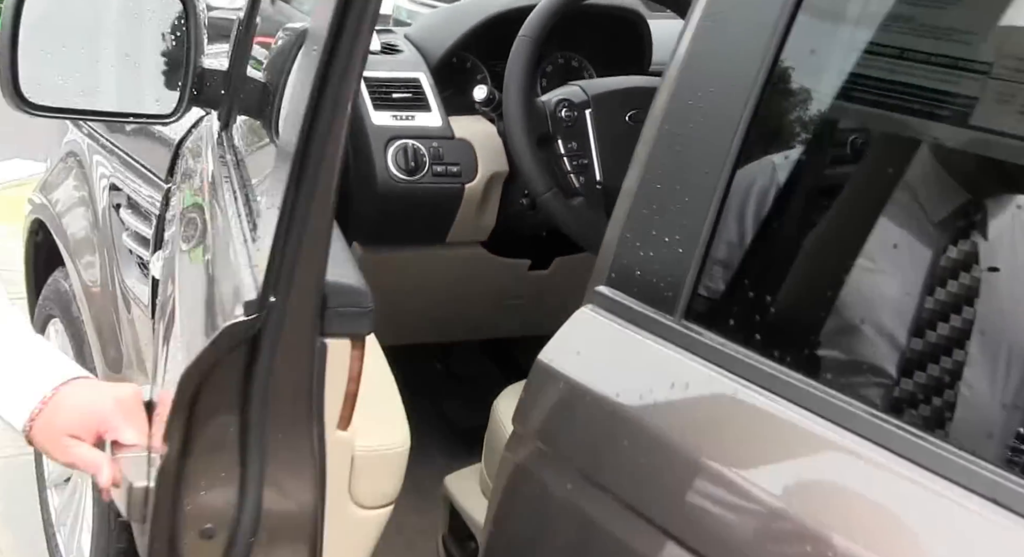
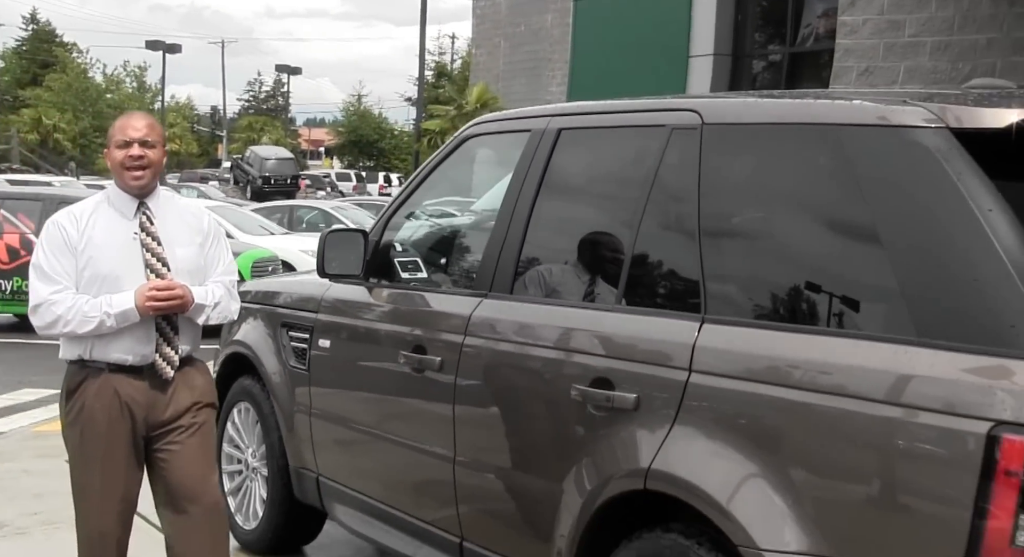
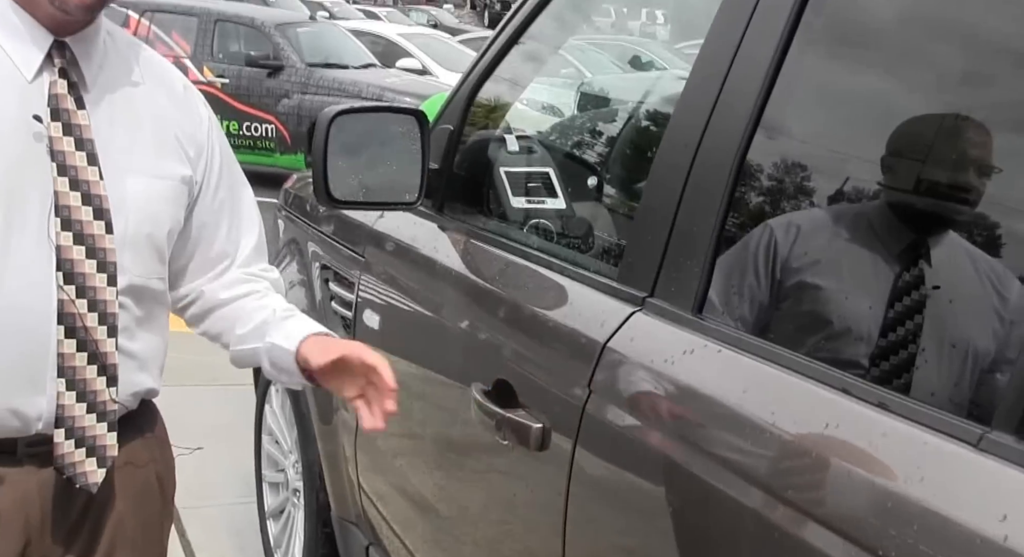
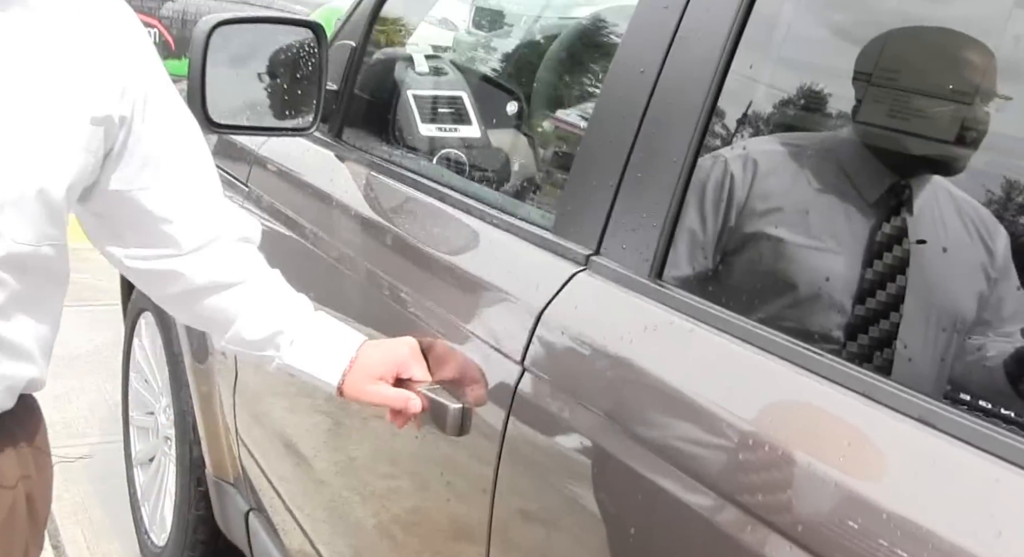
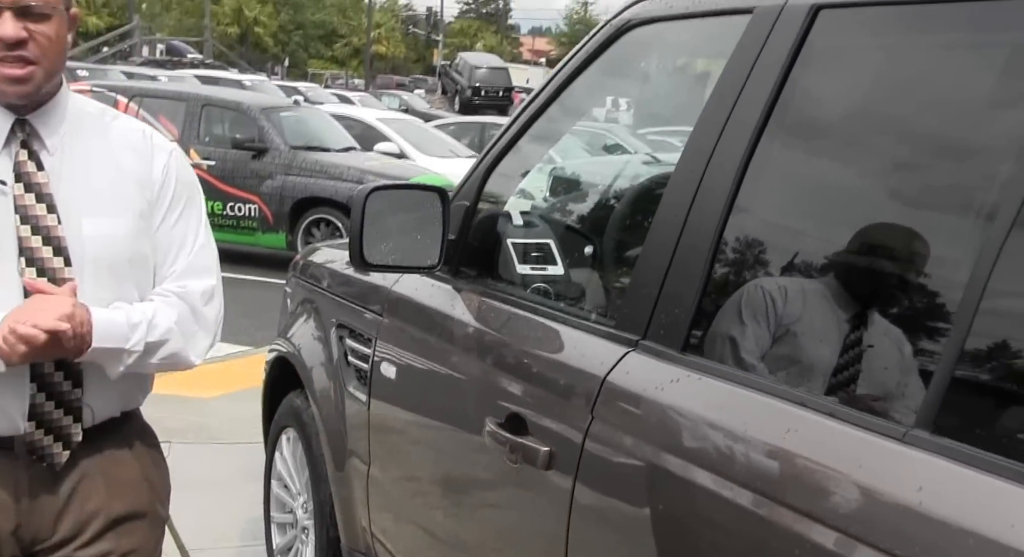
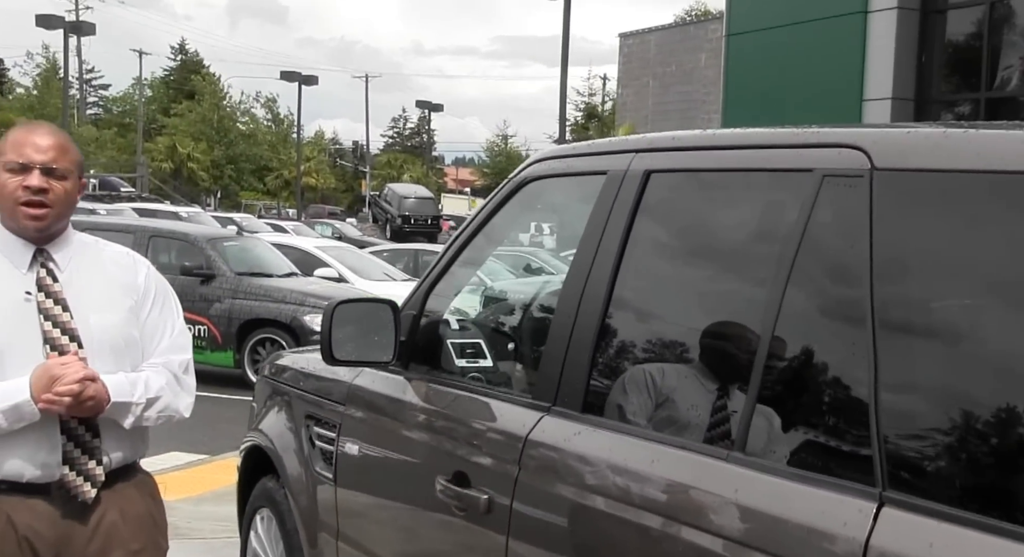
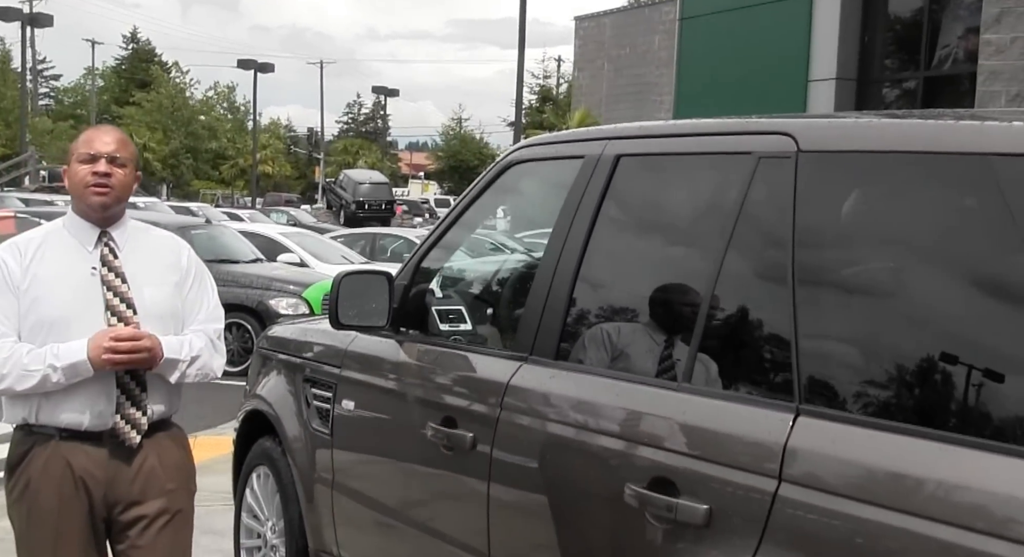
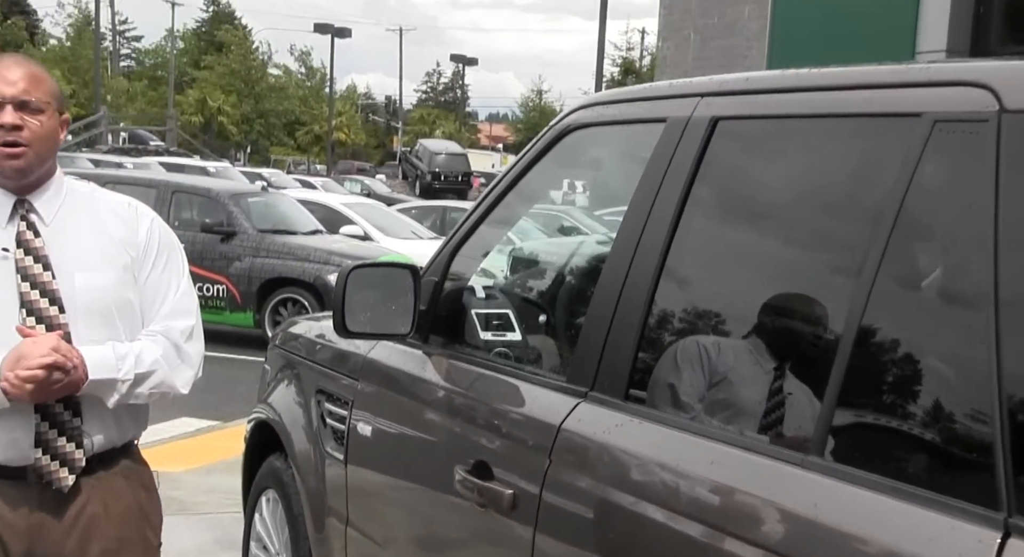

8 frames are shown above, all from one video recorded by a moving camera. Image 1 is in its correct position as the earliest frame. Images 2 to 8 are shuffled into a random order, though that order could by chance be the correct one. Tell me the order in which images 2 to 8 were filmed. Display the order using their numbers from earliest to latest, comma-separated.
4, 3, 5, 8, 6, 7, 2
